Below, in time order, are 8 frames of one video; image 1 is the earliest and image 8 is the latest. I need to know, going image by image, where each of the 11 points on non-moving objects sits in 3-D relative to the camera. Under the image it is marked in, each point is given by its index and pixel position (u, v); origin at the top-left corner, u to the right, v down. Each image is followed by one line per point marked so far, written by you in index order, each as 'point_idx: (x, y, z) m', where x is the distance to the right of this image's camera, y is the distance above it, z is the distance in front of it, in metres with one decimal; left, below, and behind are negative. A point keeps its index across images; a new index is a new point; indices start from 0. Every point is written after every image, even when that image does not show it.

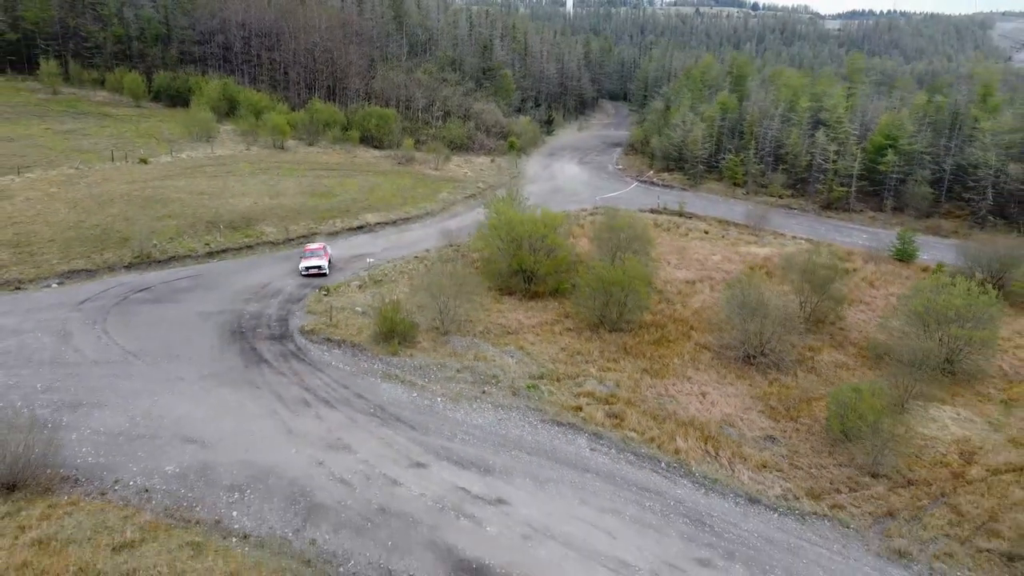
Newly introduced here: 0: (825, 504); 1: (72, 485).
0: (+6.3, -4.3, +16.6) m
1: (-8.7, -3.8, +16.3) m
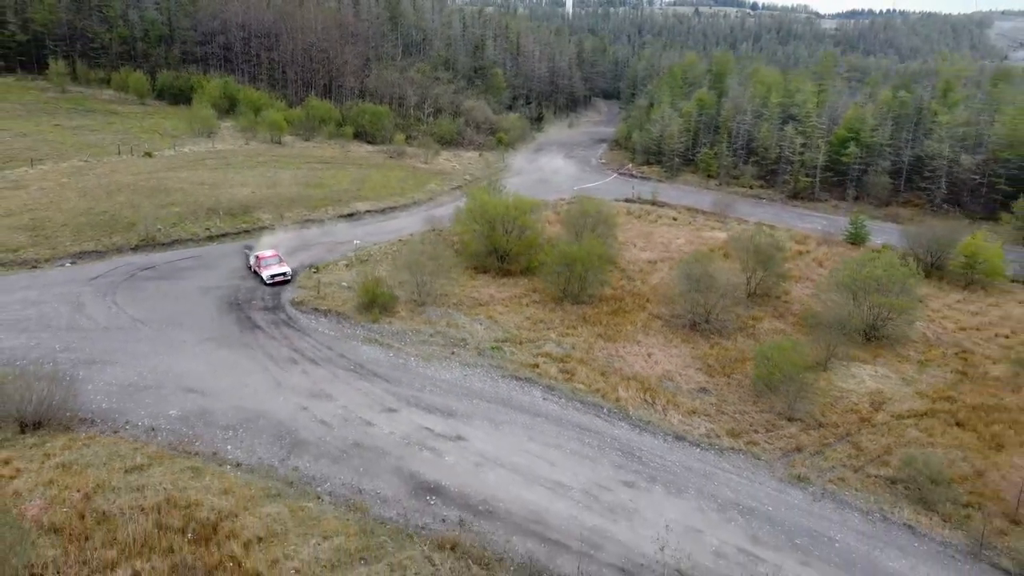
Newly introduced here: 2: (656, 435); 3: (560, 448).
0: (+5.3, -3.5, +19.0) m
1: (-9.7, -3.1, +18.8) m
2: (+3.4, -3.3, +19.1) m
3: (+1.1, -3.5, +18.4) m
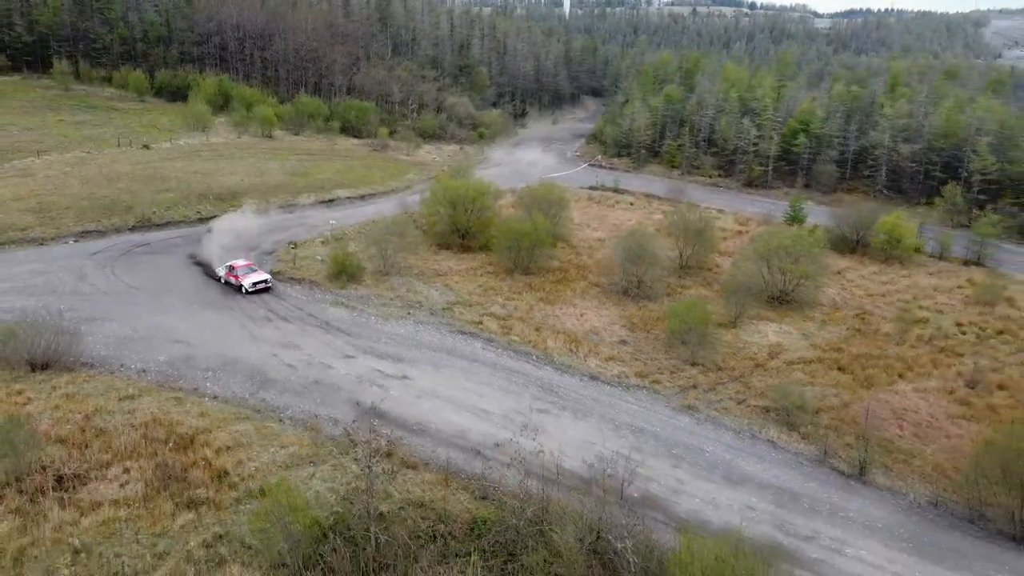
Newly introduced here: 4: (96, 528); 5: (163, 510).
0: (+3.7, -2.4, +22.2) m
1: (-11.4, -2.0, +22.1) m
2: (+1.7, -2.3, +22.3) m
3: (-0.5, -2.5, +21.6) m
4: (-7.7, -4.4, +15.3) m
5: (-6.7, -4.3, +15.8) m
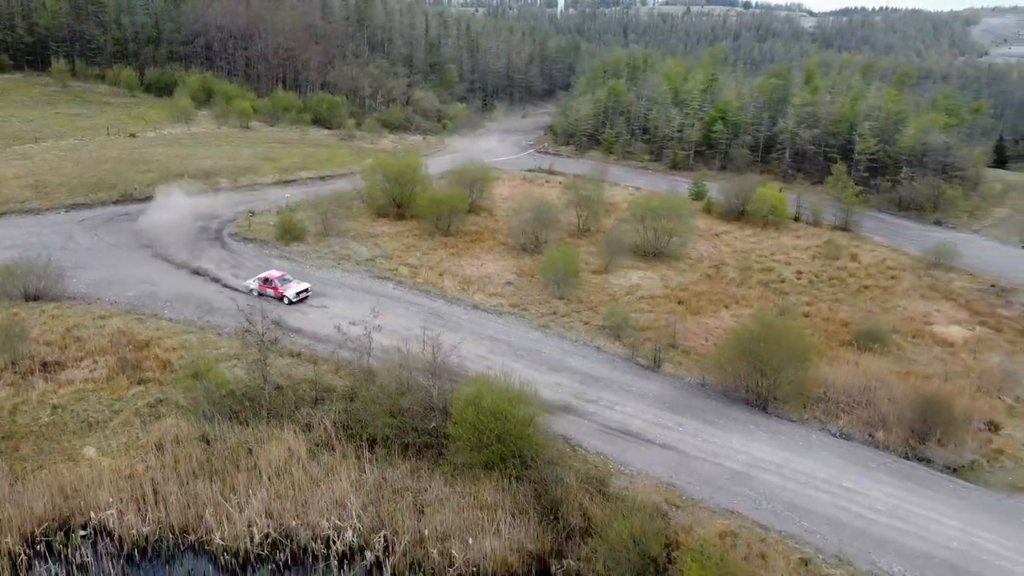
0: (+0.2, -0.7, +27.8) m
1: (-14.8, -0.3, +27.7) m
2: (-1.8, -0.5, +27.8) m
3: (-4.0, -0.7, +27.2) m
4: (-11.2, -2.7, +20.9) m
5: (-10.2, -2.5, +21.4) m
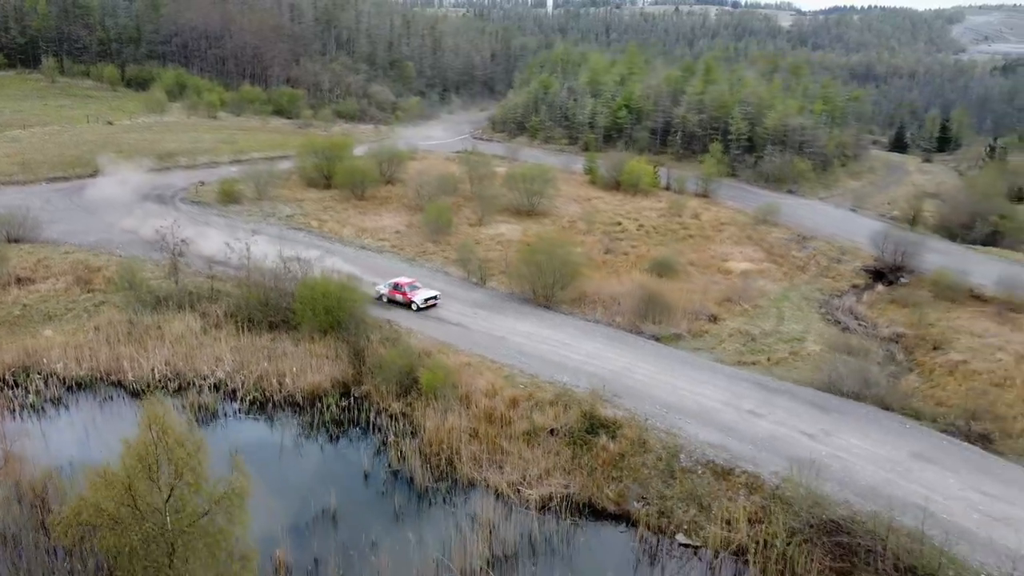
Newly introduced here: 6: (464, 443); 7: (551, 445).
0: (-5.0, +1.7, +35.3) m
1: (-20.0, +2.0, +35.2) m
2: (-6.9, +1.9, +35.3) m
3: (-9.2, +1.7, +34.7) m
4: (-16.4, -0.3, +28.4) m
5: (-15.4, -0.2, +28.9) m
6: (-1.1, -3.6, +19.2) m
7: (+0.9, -3.6, +18.9) m
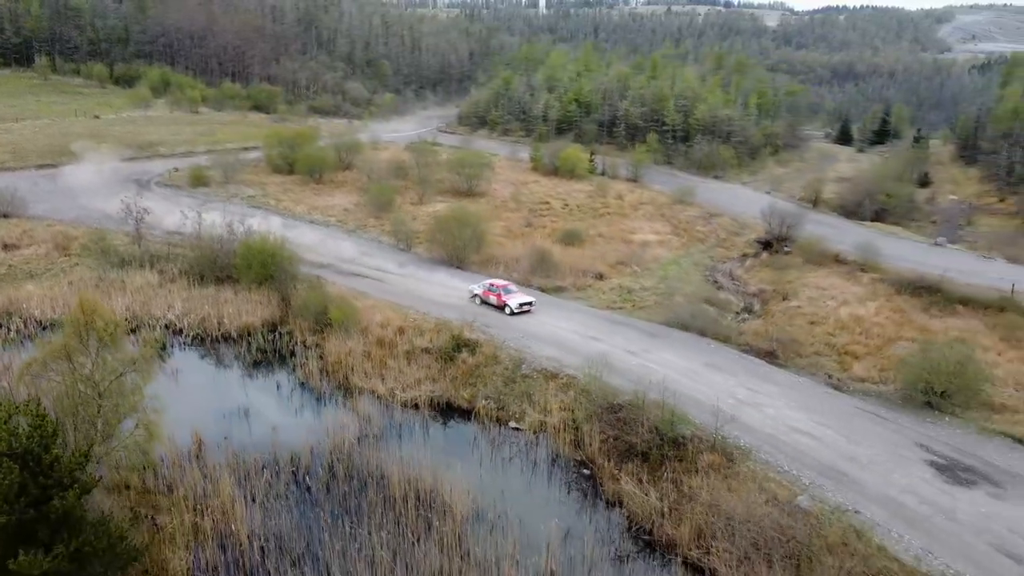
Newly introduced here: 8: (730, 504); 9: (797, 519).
0: (-8.4, +3.2, +40.0) m
1: (-23.4, +3.5, +40.0) m
2: (-10.3, +3.3, +40.0) m
3: (-12.6, +3.2, +39.4) m
4: (-19.8, +1.1, +33.2) m
5: (-18.8, +1.3, +33.7) m
6: (-4.5, -2.1, +23.9) m
7: (-2.5, -2.1, +23.6) m
8: (+4.3, -4.3, +16.0) m
9: (+5.4, -4.5, +15.2) m
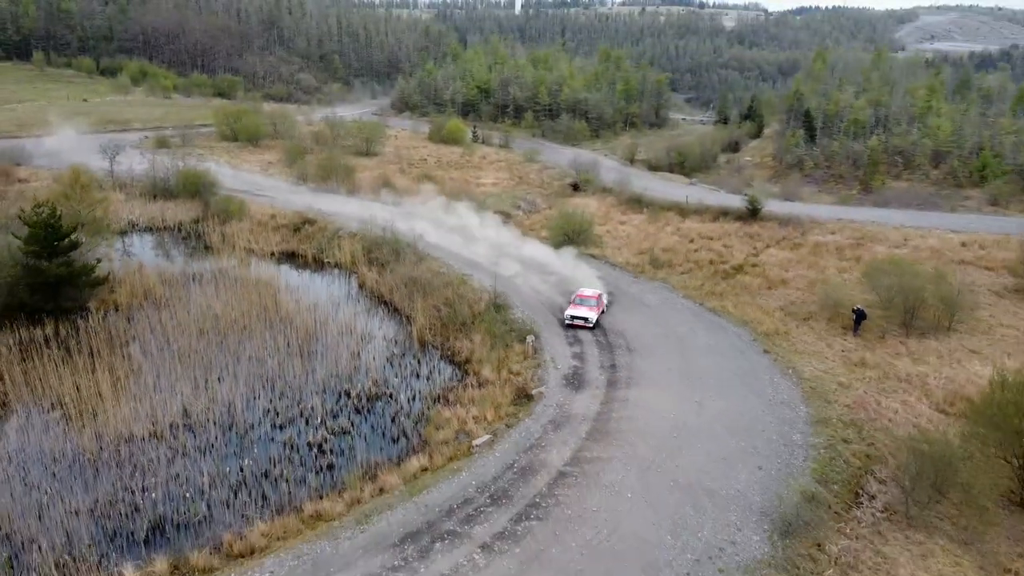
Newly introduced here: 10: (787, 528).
0: (-16.7, +7.9, +54.9) m
1: (-31.8, +8.1, +54.7) m
2: (-18.7, +8.0, +54.9) m
3: (-20.9, +7.8, +54.3) m
4: (-28.1, +5.8, +48.0) m
5: (-27.1, +6.0, +48.5) m
6: (-12.7, +2.6, +38.9) m
7: (-10.7, +2.6, +38.6) m
8: (-3.8, +0.5, +31.0) m
9: (-2.7, +0.3, +30.2) m
10: (+5.2, -4.5, +15.5) m
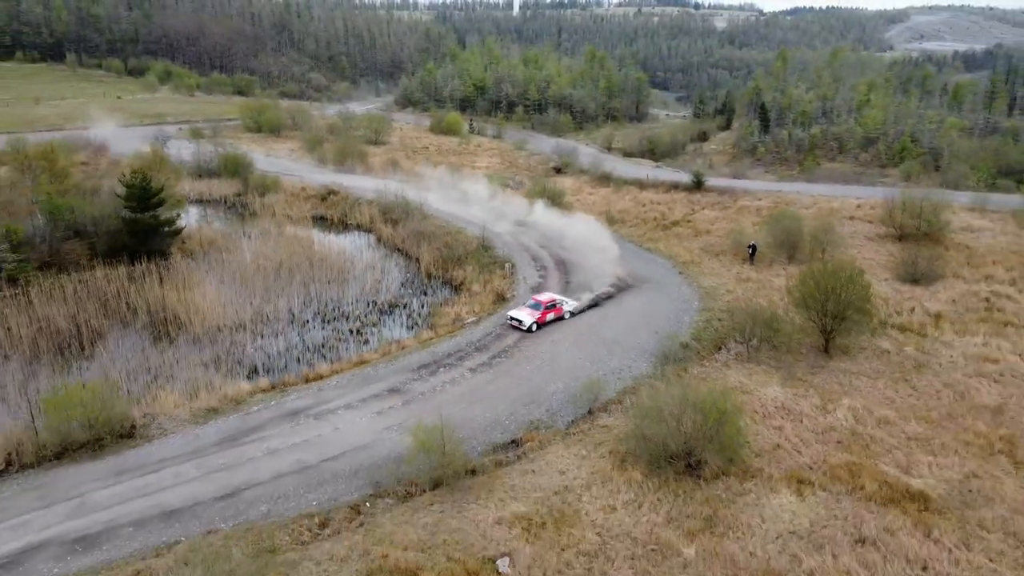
0: (-17.4, +10.3, +63.4) m
1: (-32.5, +10.4, +63.3) m
2: (-19.4, +10.4, +63.4) m
3: (-21.6, +10.2, +62.8) m
4: (-28.8, +8.1, +56.5) m
5: (-27.8, +8.3, +57.0) m
6: (-13.4, +5.0, +47.4) m
7: (-11.4, +4.9, +47.1) m
8: (-4.5, +2.8, +39.5) m
9: (-3.4, +2.7, +38.8) m
10: (+4.5, -2.1, +24.1) m
